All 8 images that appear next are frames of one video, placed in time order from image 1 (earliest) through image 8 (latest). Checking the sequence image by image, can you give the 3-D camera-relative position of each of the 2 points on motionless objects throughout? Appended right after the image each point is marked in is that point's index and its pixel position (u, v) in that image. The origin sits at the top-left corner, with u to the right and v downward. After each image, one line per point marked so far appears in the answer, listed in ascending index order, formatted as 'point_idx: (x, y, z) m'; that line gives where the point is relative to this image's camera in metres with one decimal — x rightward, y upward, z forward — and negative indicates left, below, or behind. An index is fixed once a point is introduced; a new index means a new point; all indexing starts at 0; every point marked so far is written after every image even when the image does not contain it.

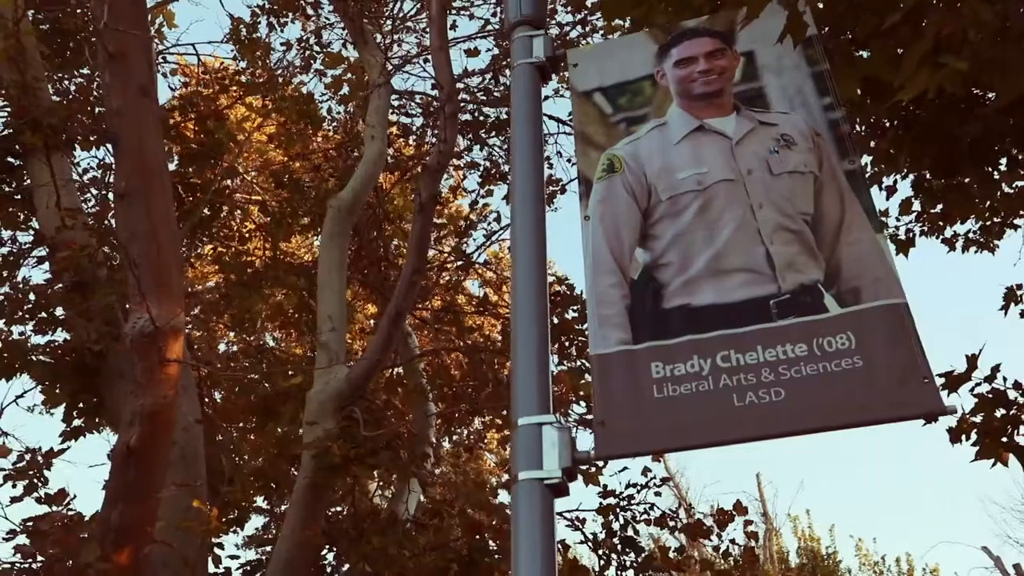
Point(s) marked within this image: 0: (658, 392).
0: (+0.5, -0.3, +3.1) m
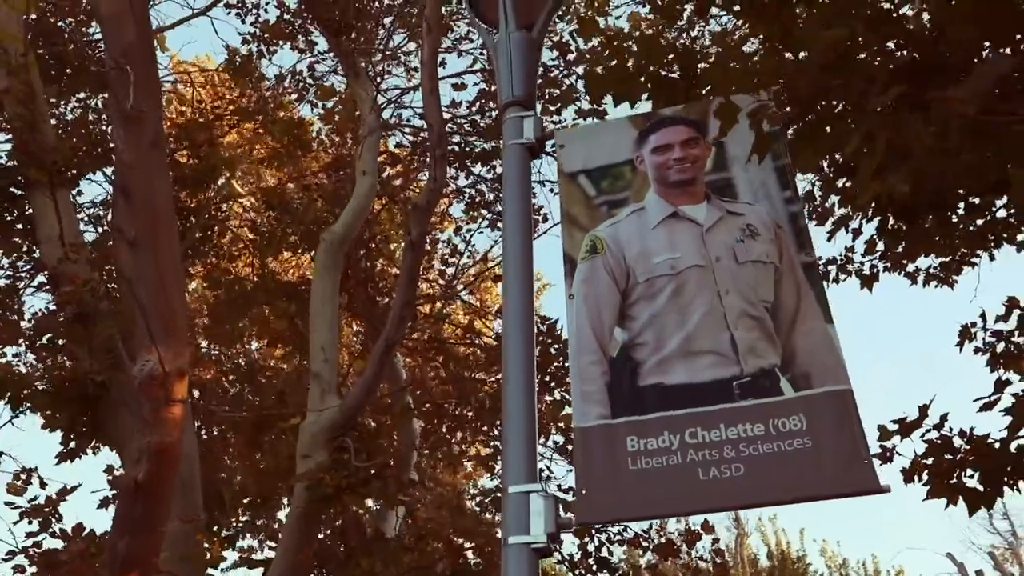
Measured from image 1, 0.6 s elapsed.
0: (+0.5, -0.7, +3.5) m
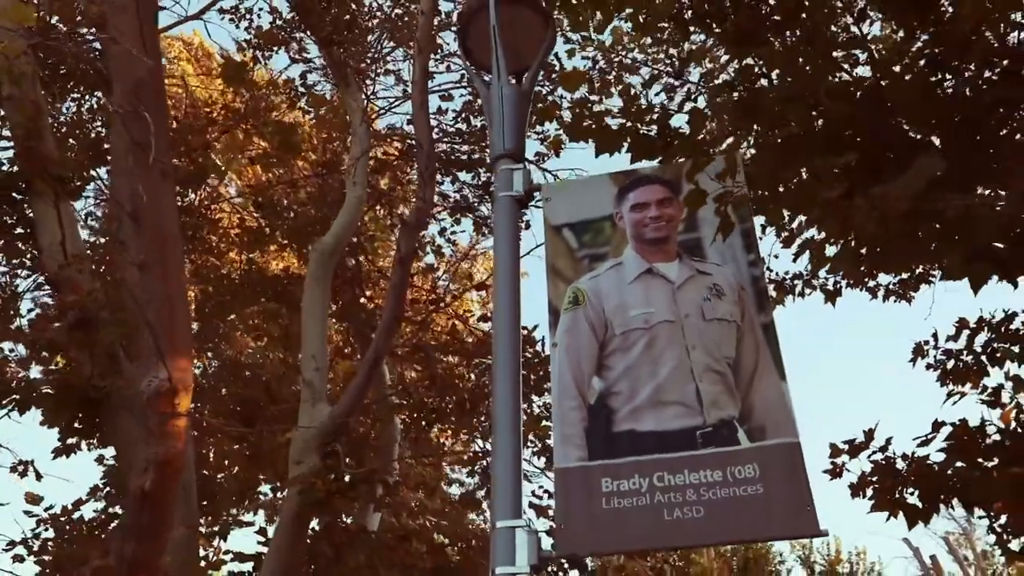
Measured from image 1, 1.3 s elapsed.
0: (+0.4, -0.9, +4.0) m
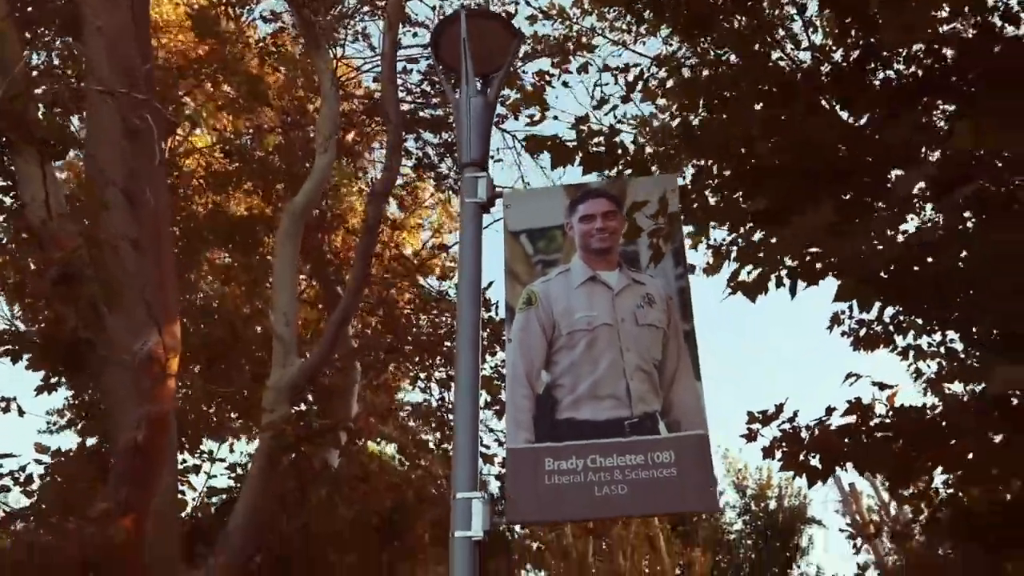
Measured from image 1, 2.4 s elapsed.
0: (+0.2, -1.0, +4.8) m
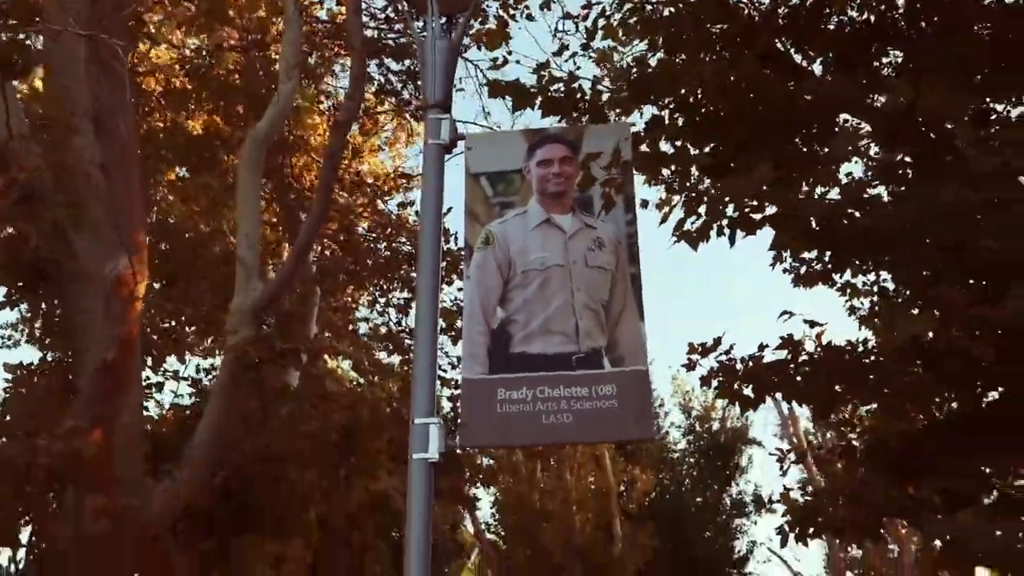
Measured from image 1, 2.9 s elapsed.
0: (-0.1, -0.7, +5.3) m
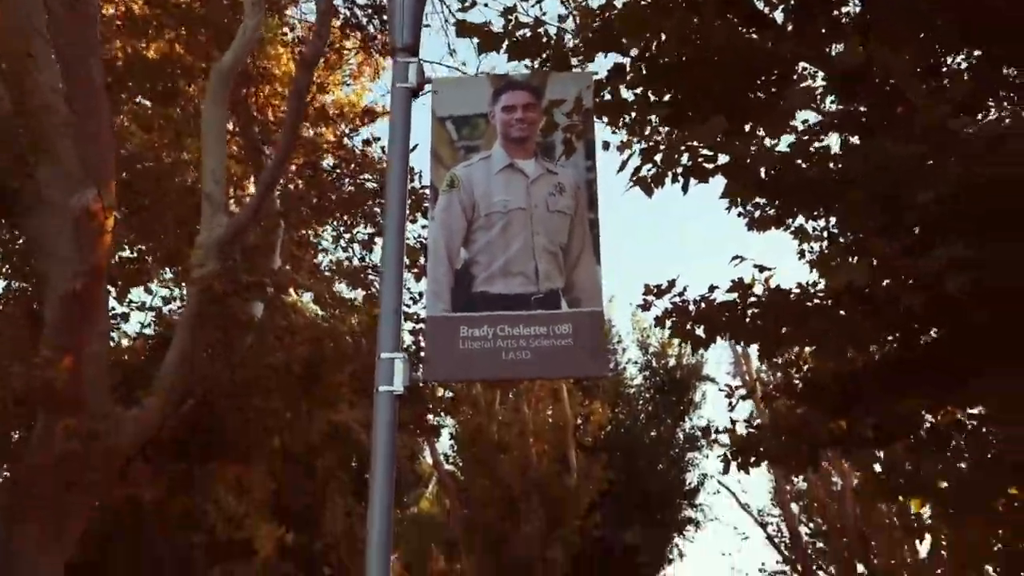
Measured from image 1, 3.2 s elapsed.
0: (-0.3, -0.3, +5.5) m
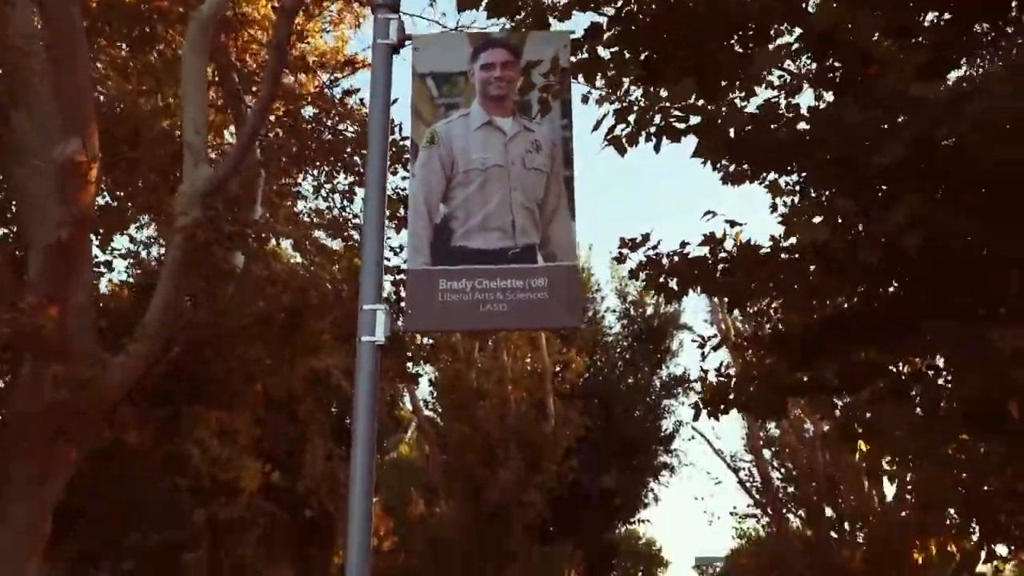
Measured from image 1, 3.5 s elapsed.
0: (-0.4, -0.1, +5.8) m
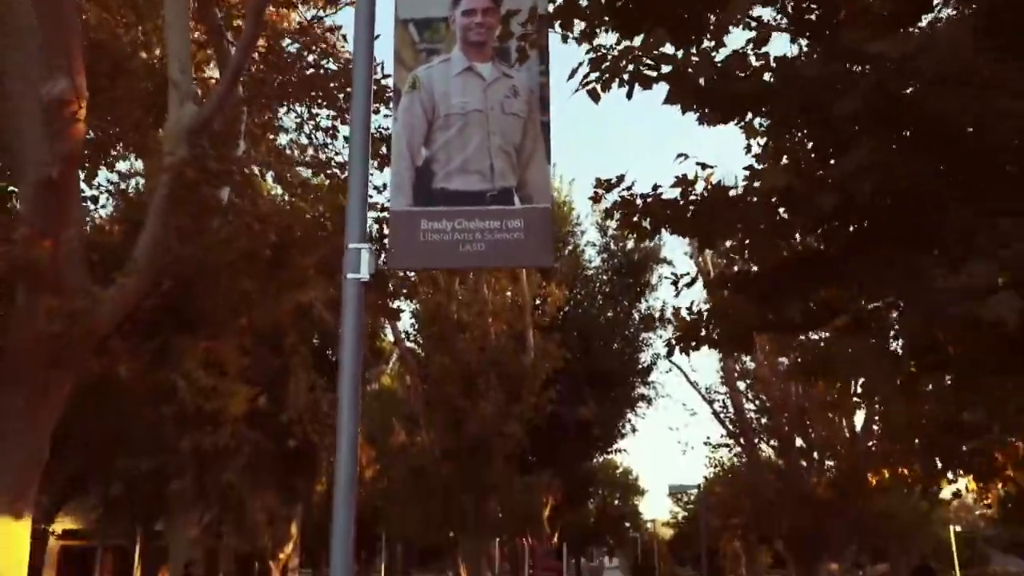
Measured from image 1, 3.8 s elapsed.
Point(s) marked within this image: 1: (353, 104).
0: (-0.6, +0.3, +6.1) m
1: (-1.0, +1.2, +6.1) m
